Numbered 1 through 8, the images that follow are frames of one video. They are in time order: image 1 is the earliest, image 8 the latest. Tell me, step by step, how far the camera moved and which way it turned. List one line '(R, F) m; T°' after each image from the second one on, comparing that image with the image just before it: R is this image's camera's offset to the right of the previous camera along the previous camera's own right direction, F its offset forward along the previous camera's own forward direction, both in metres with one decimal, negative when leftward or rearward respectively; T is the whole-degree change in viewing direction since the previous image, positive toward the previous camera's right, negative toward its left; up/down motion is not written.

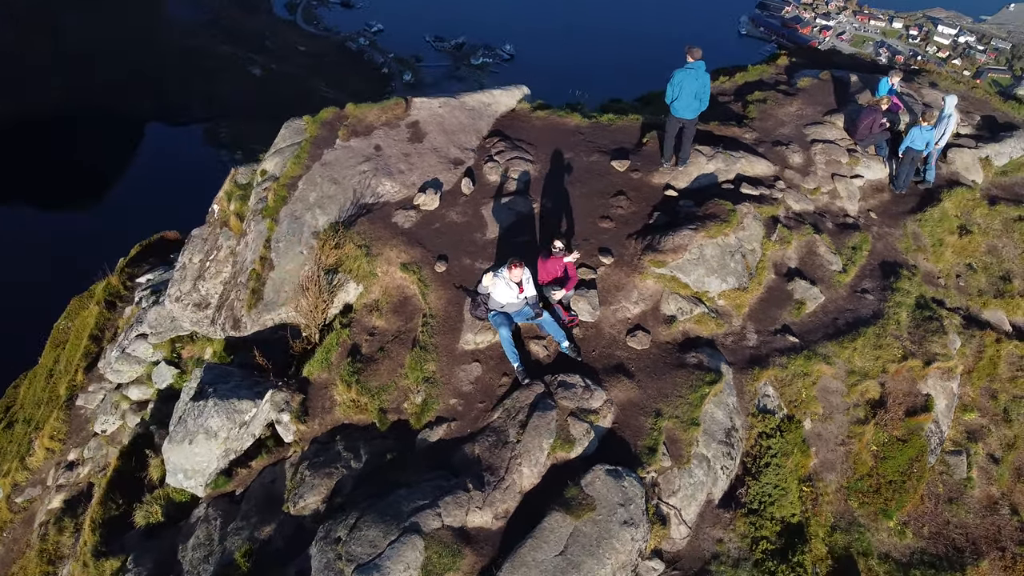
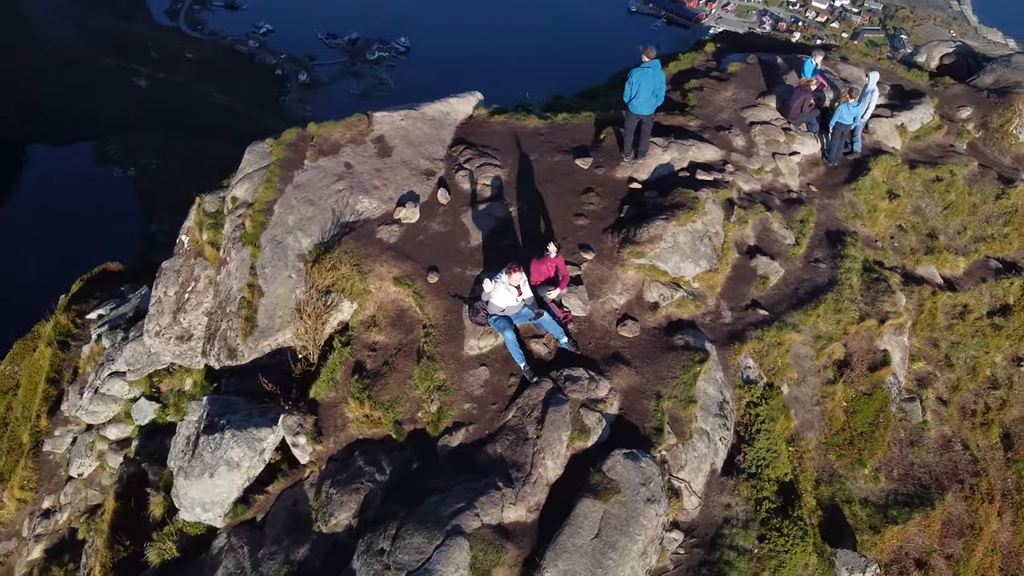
(-1.2, -0.5) m; +6°
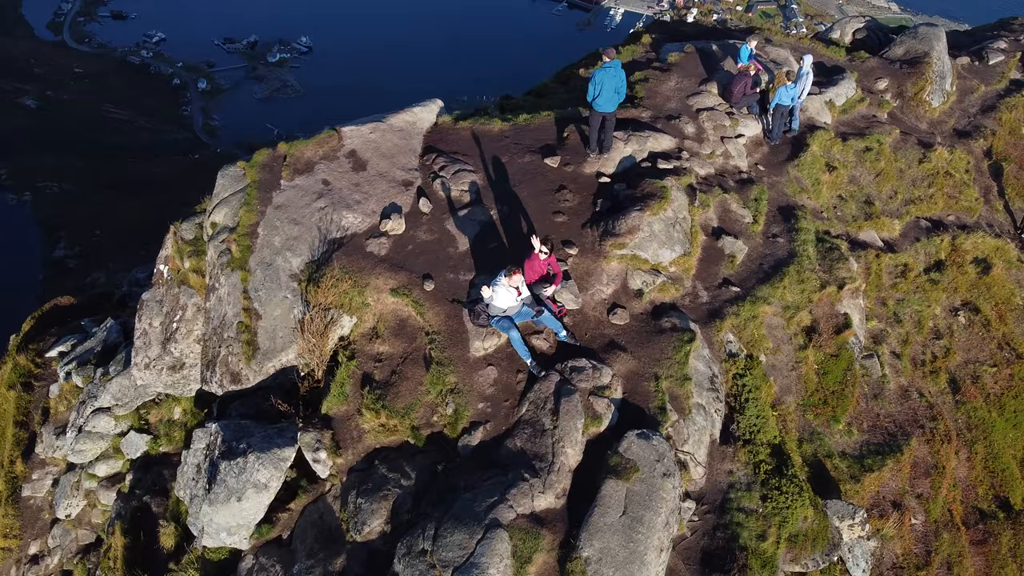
(-1.2, -0.6) m; +5°
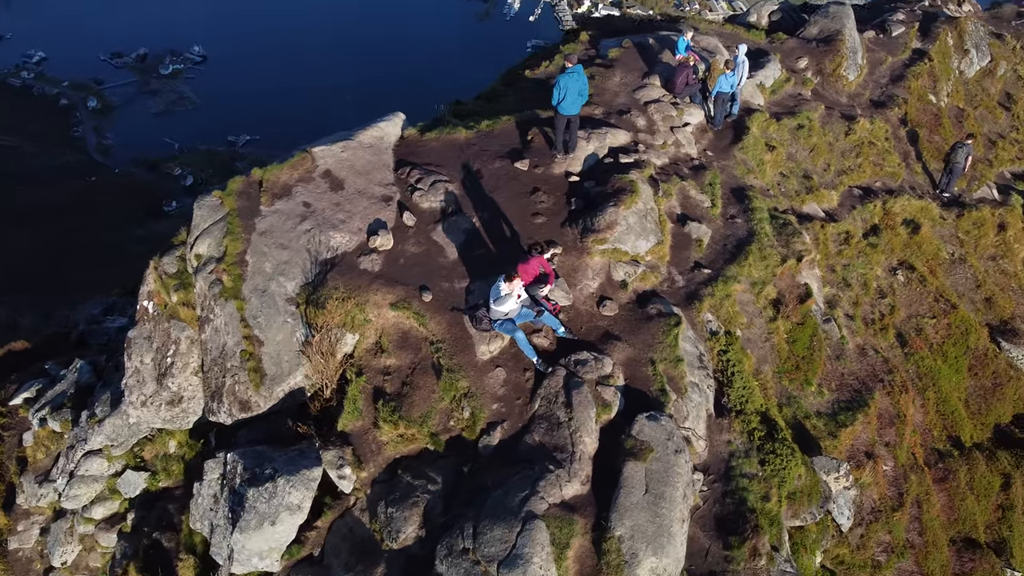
(-1.3, -0.6) m; +5°
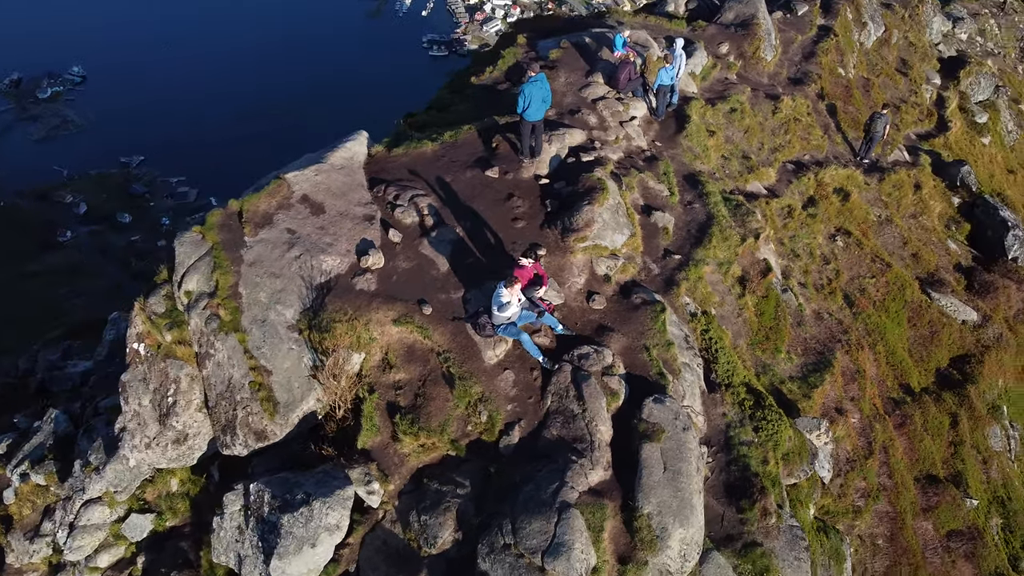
(-1.4, -0.6) m; +6°
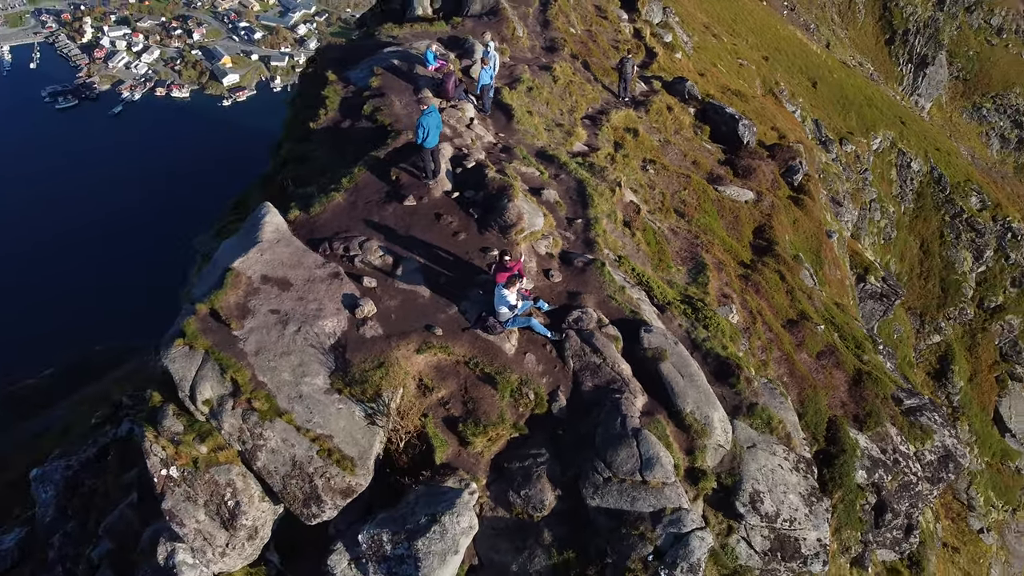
(-5.4, -1.7) m; +18°
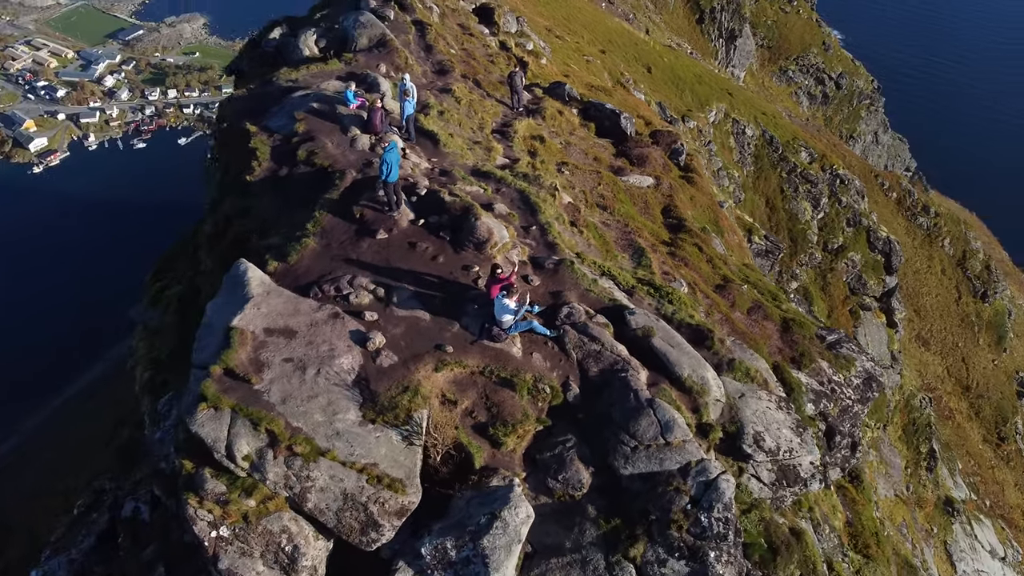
(-3.0, -1.3) m; +10°
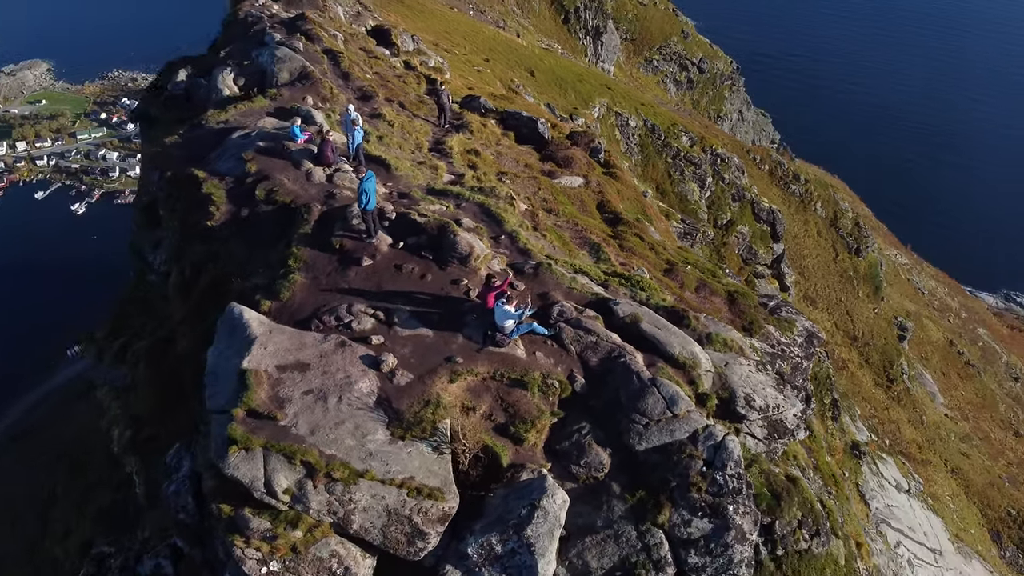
(-2.5, -1.1) m; +7°
